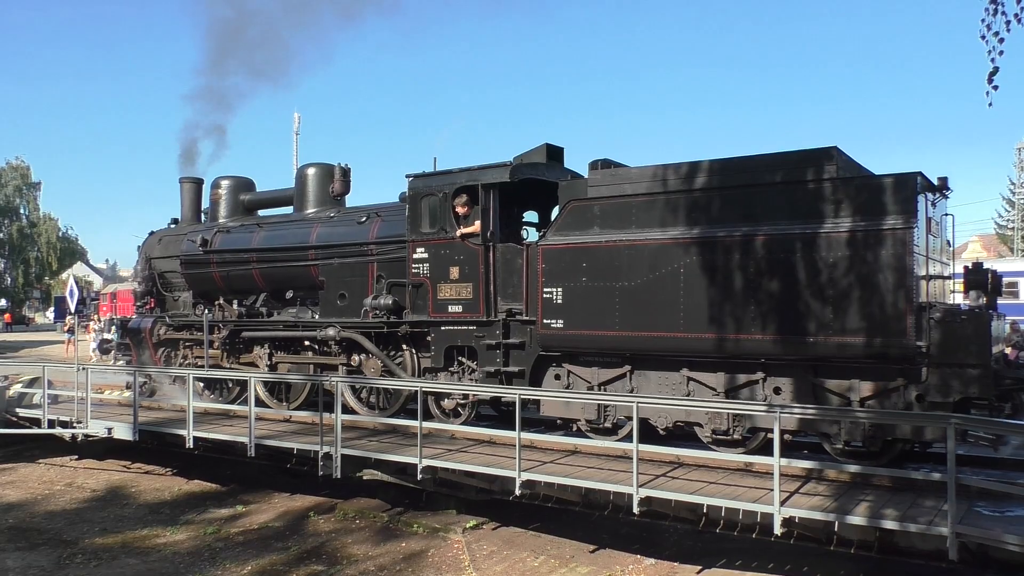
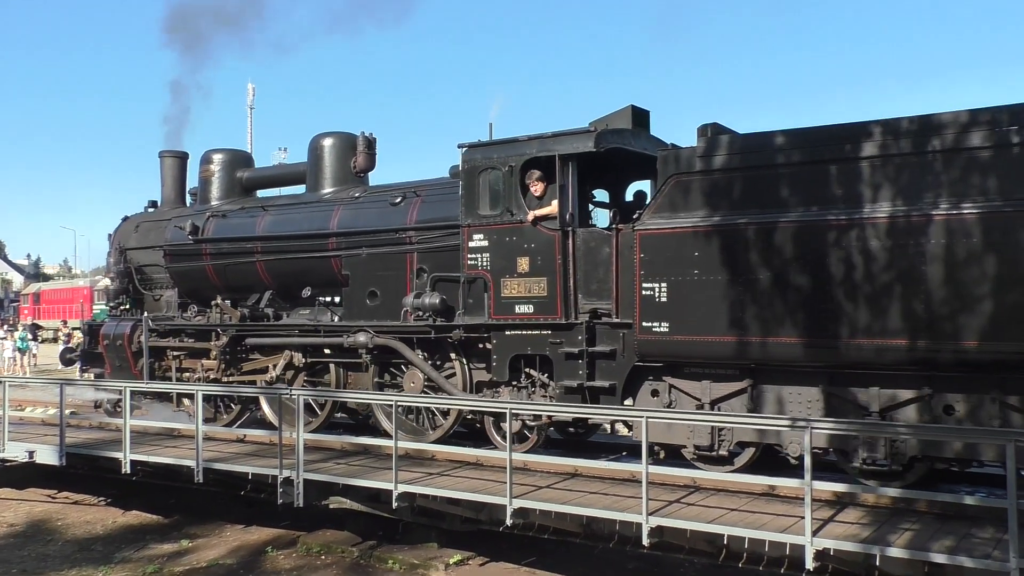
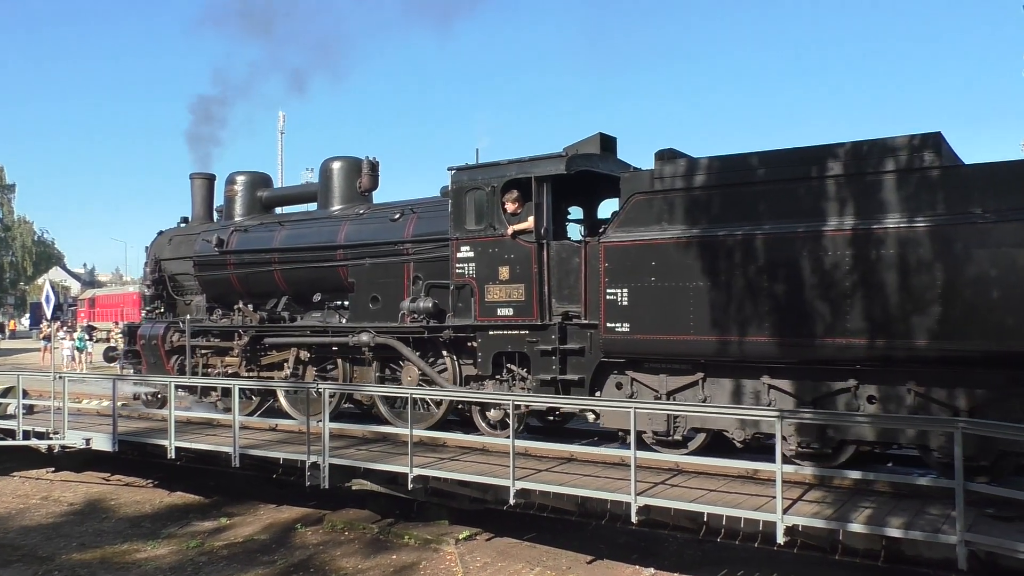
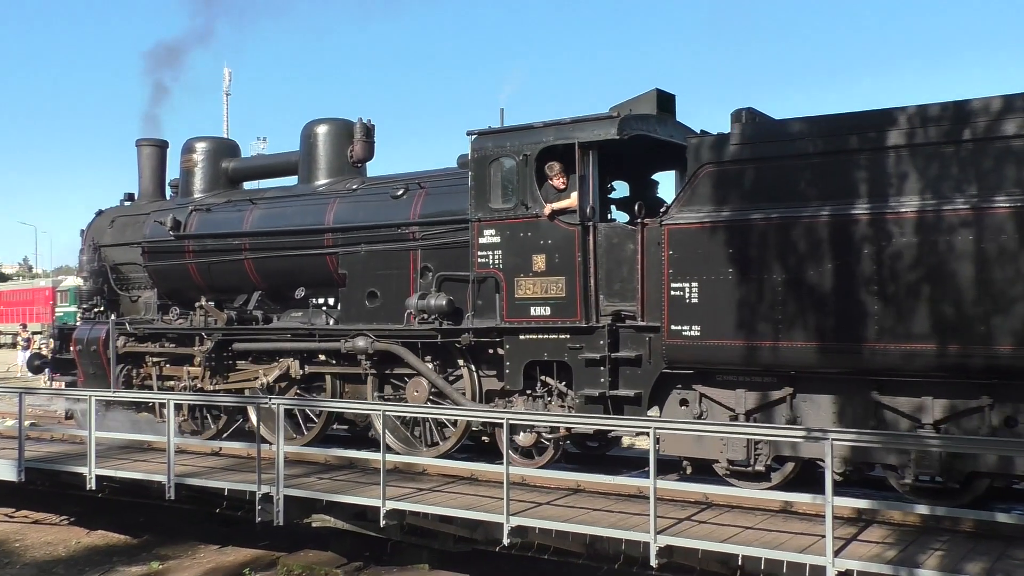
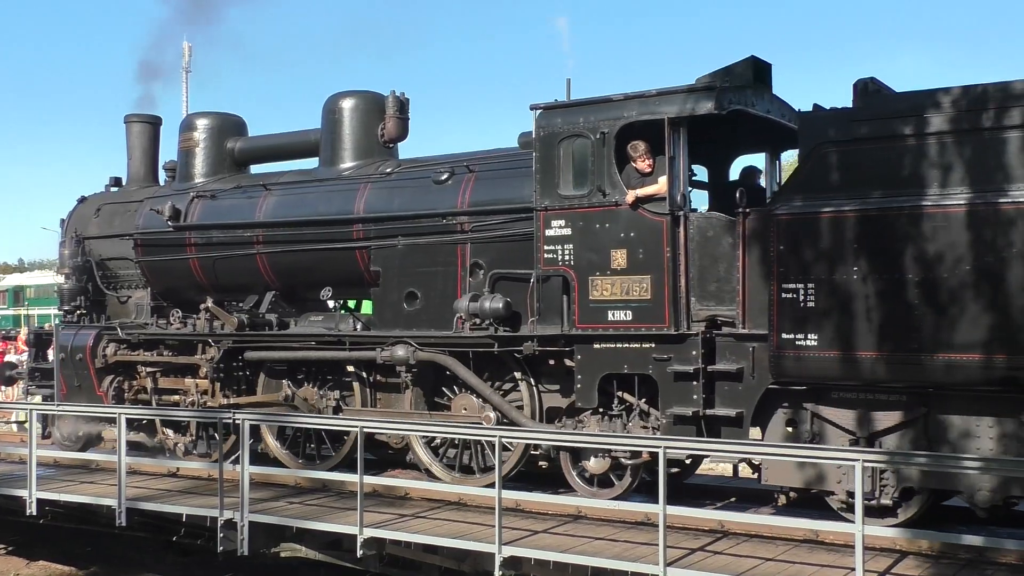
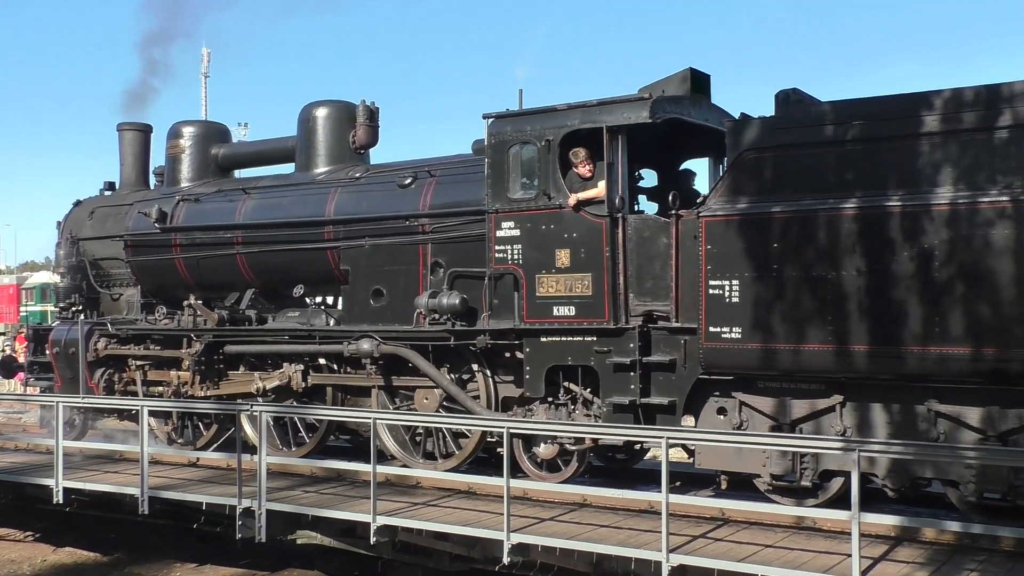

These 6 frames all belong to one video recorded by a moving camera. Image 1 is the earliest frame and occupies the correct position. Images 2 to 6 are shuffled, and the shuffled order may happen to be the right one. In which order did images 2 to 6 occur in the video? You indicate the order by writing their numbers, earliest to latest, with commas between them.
3, 2, 4, 6, 5
